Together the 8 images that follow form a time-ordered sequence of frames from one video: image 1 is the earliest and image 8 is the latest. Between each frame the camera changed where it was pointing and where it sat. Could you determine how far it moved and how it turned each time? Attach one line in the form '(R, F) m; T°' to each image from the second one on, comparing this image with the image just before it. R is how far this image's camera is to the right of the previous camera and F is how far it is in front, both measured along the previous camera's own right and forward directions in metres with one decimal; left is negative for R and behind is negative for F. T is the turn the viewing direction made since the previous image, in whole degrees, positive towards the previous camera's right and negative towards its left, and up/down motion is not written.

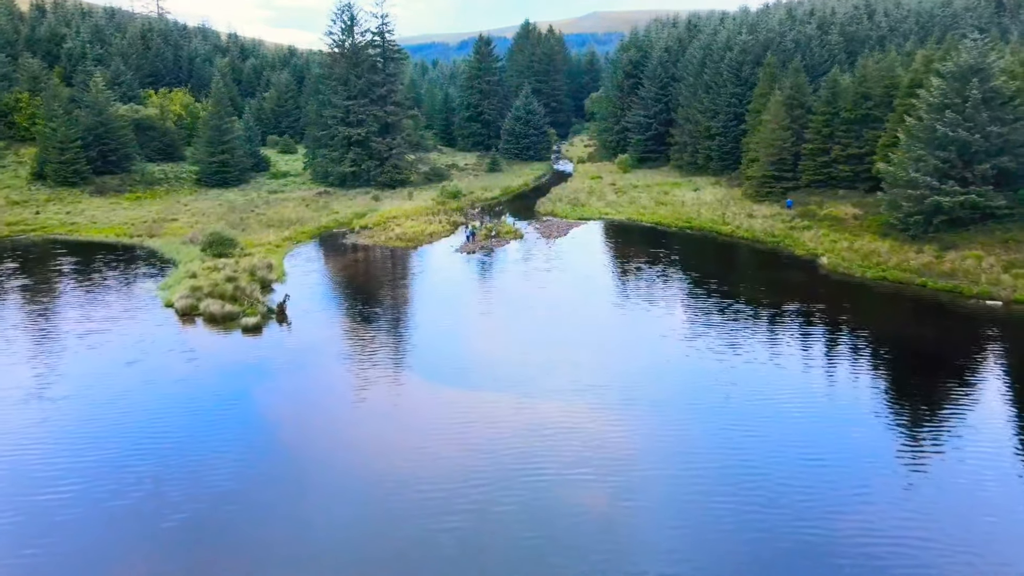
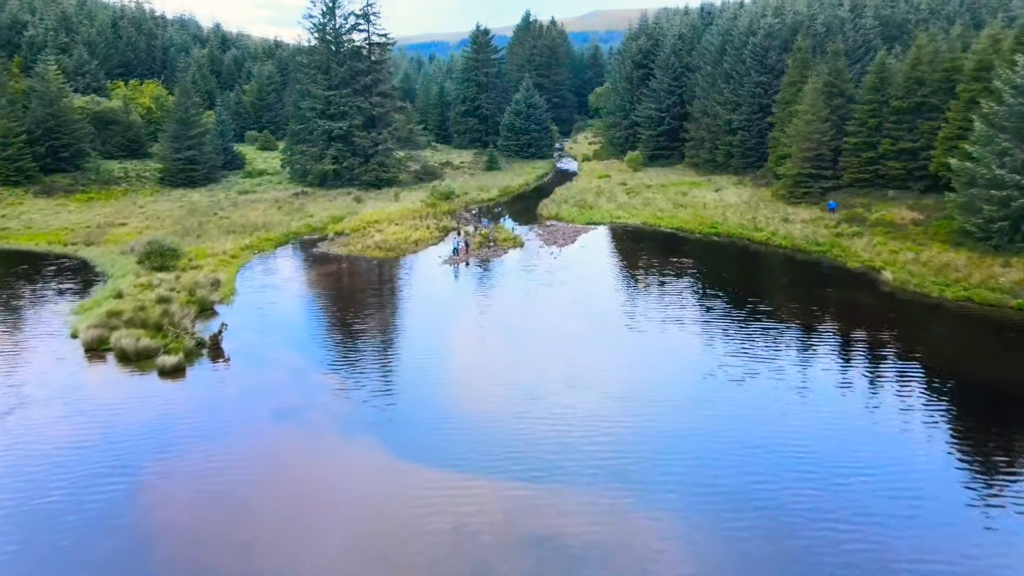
(+0.1, +6.4) m; 0°
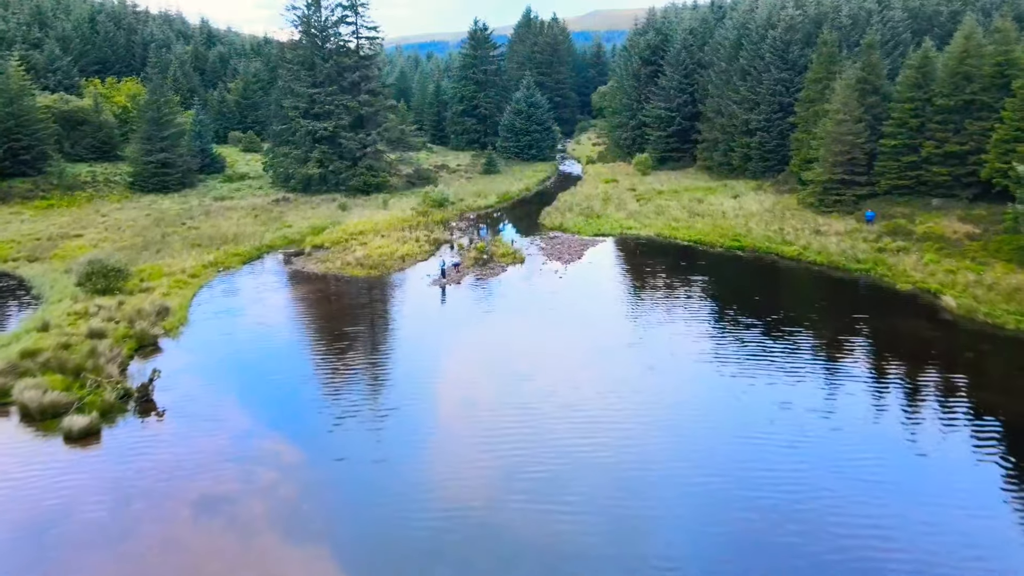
(0.0, +4.4) m; 0°
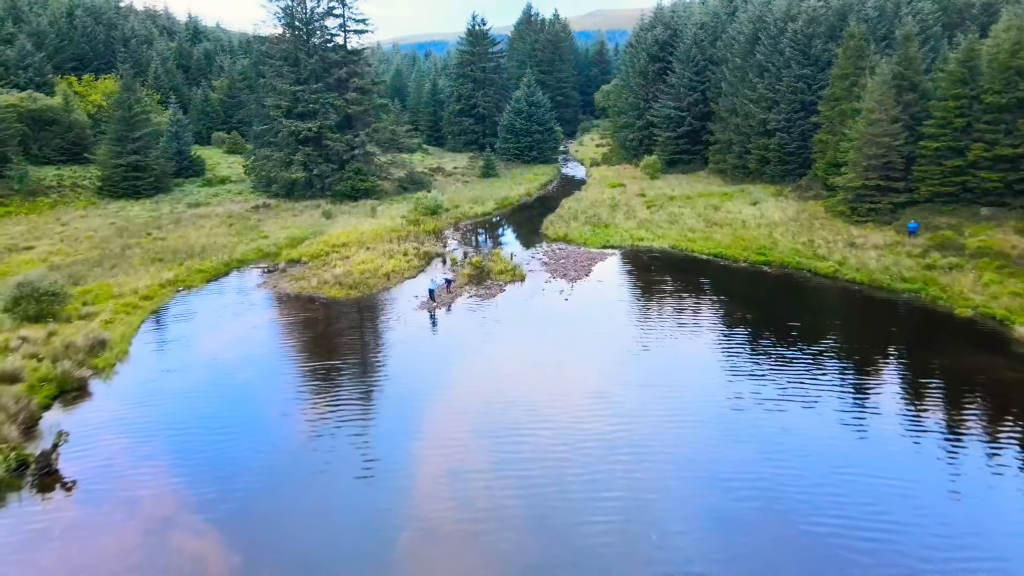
(0.0, +3.9) m; 0°
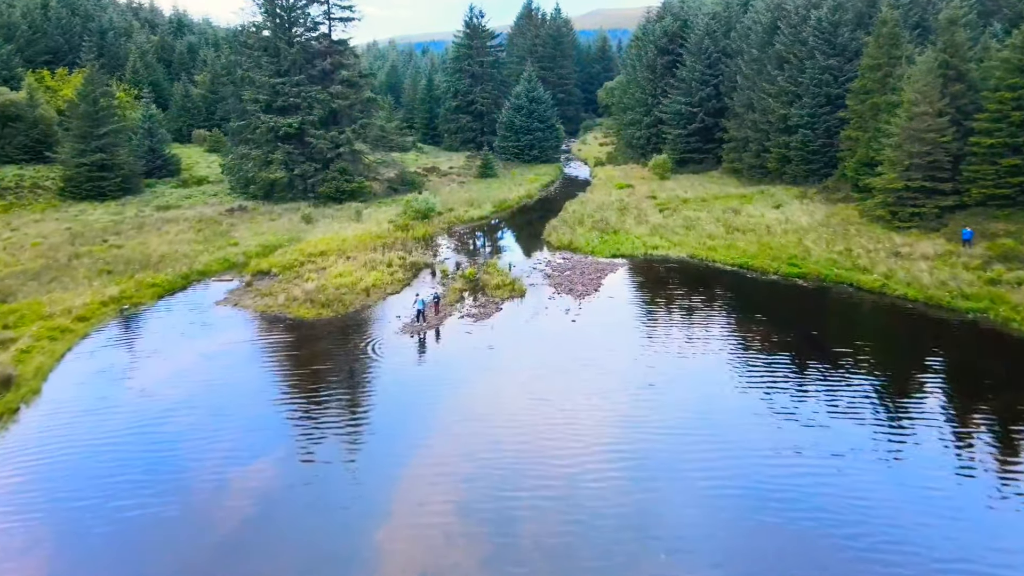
(+0.1, +4.0) m; 0°
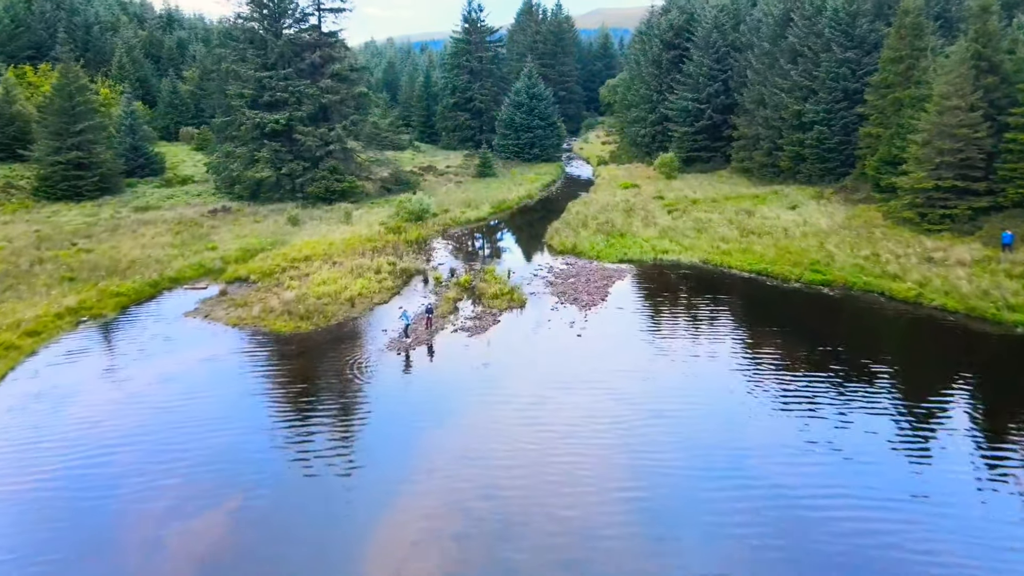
(0.0, +2.3) m; 0°
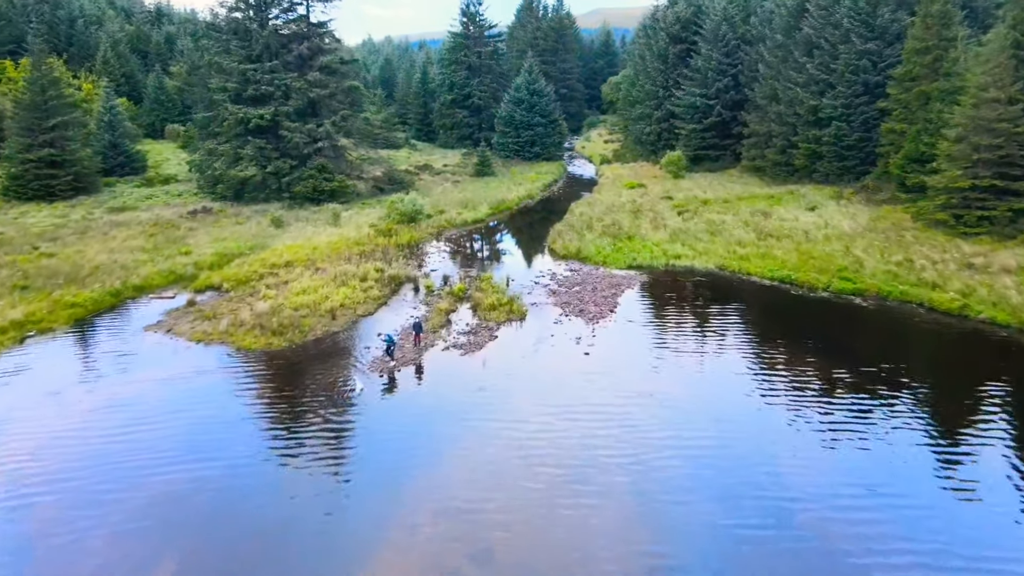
(0.0, +2.4) m; 0°
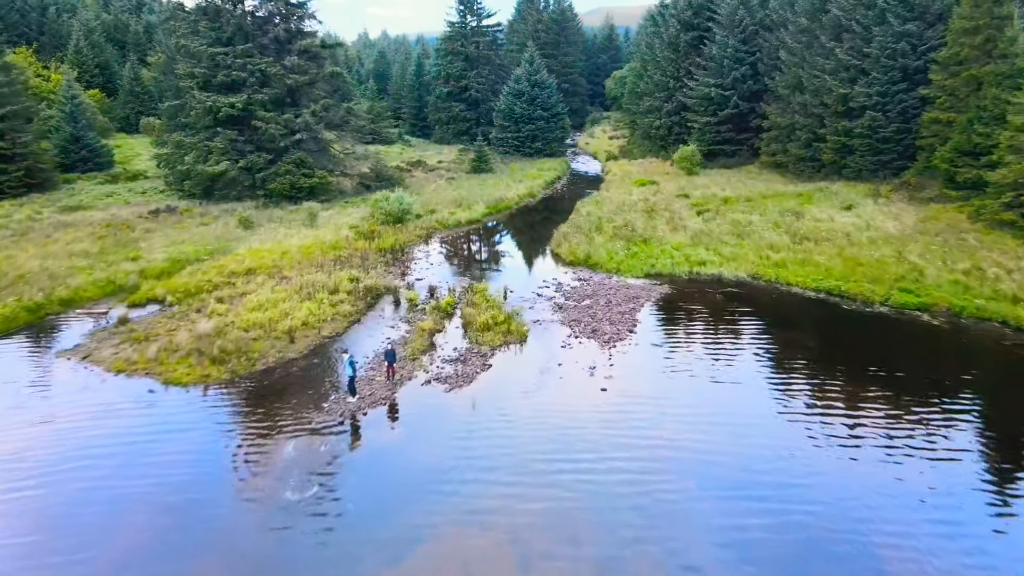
(0.0, +3.9) m; 0°
